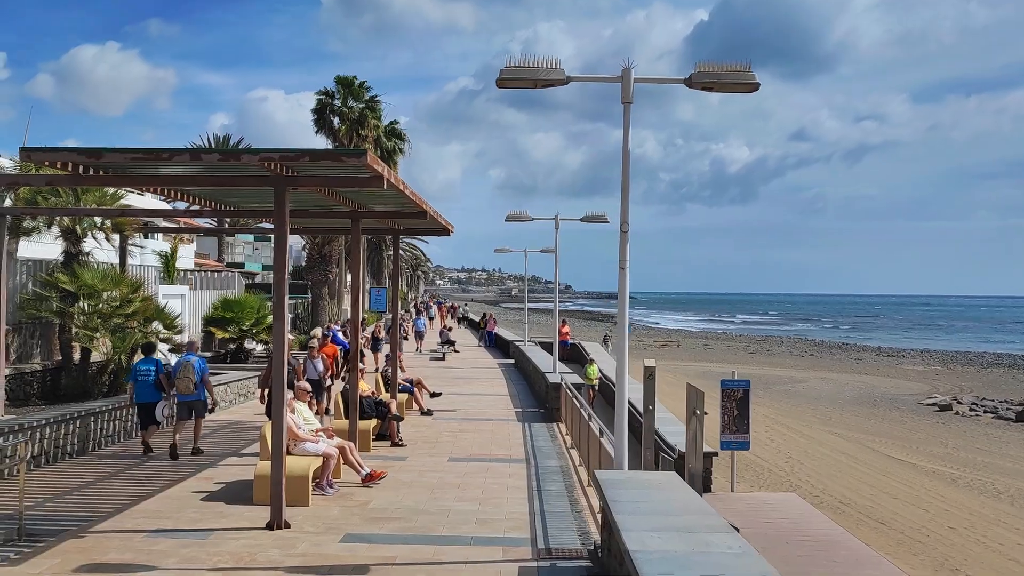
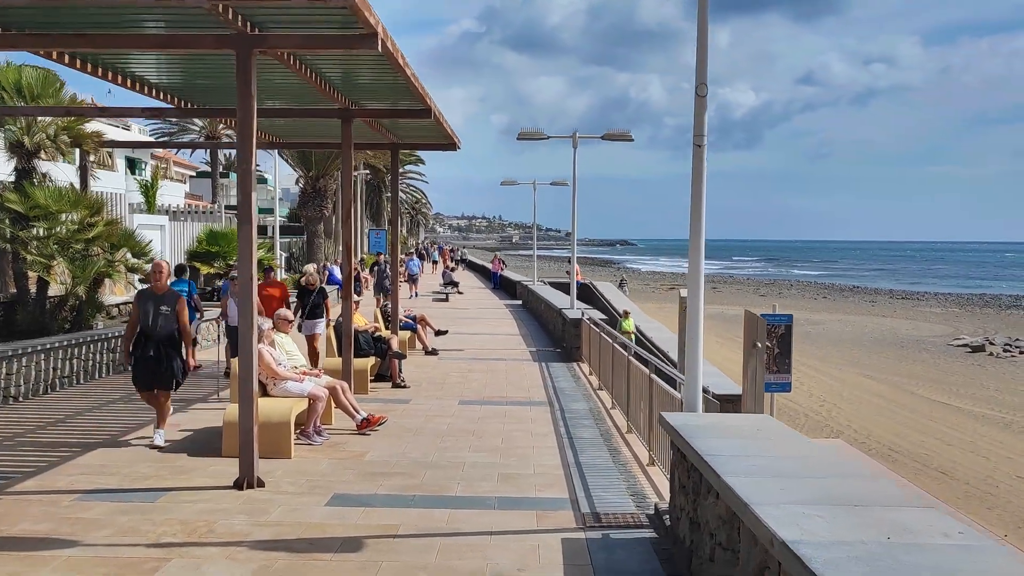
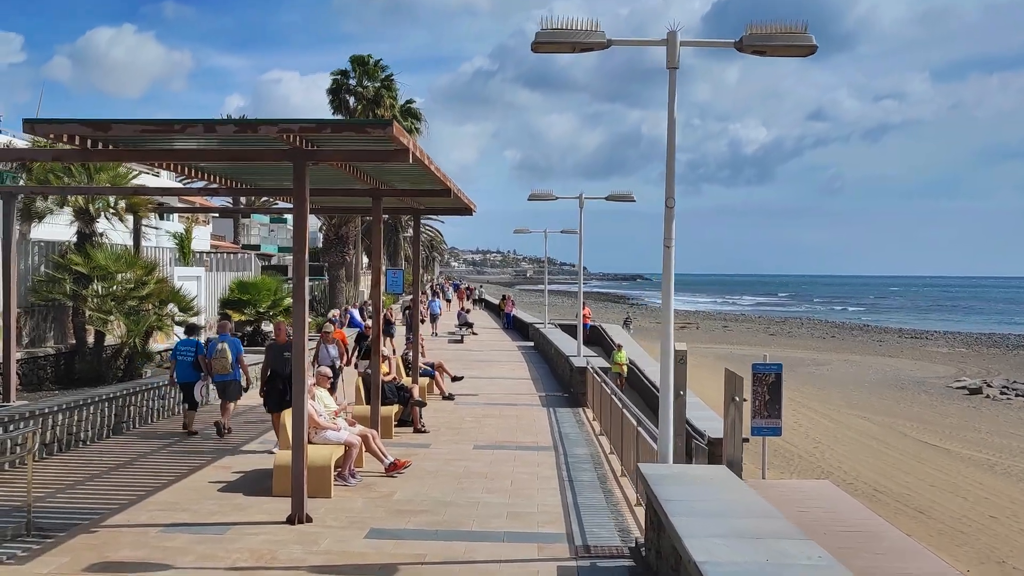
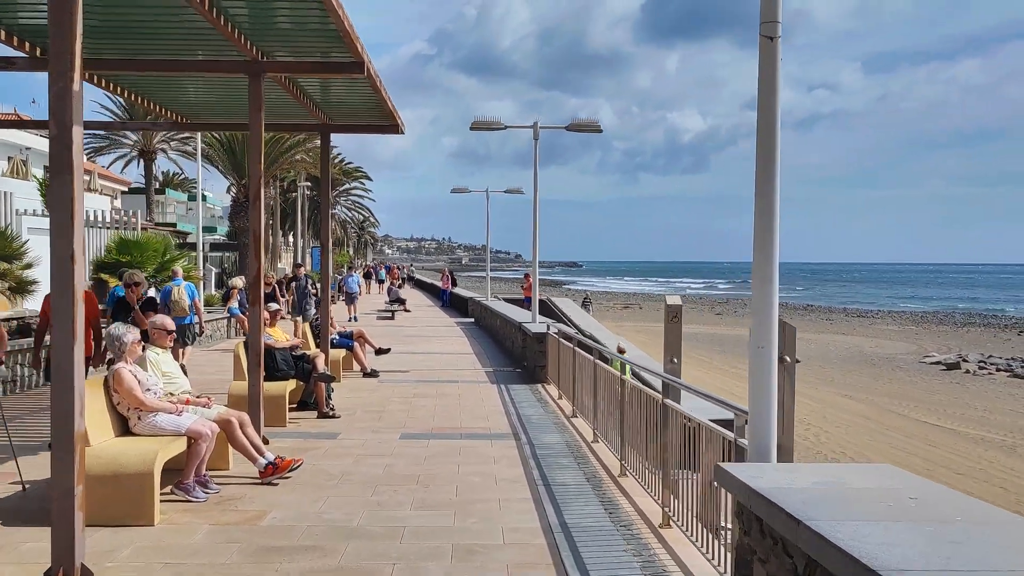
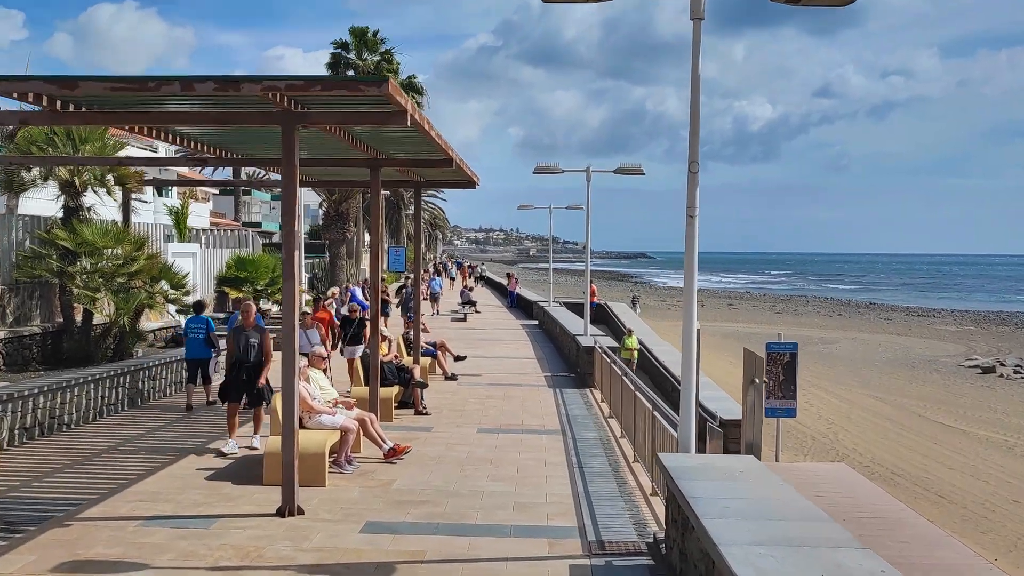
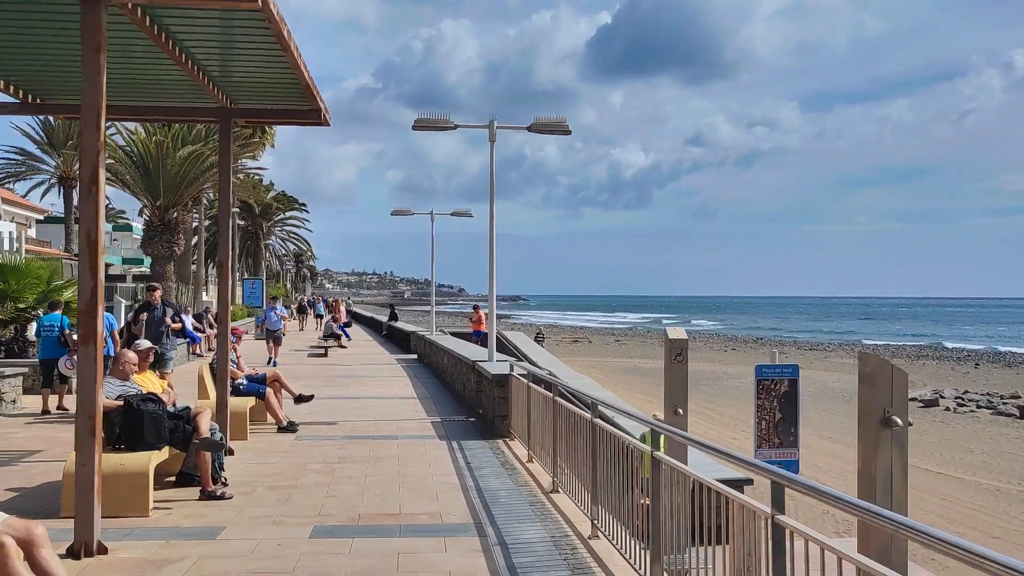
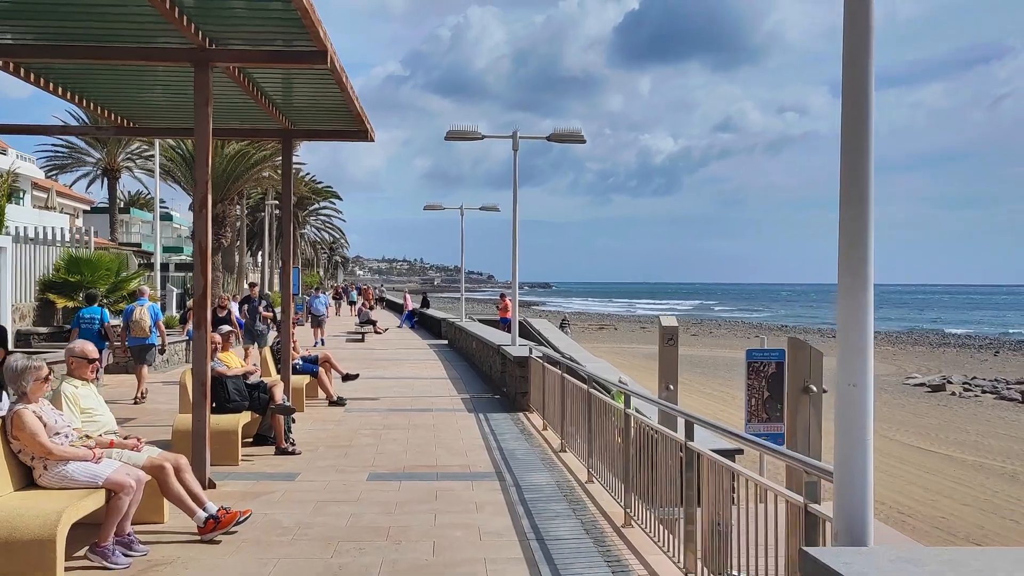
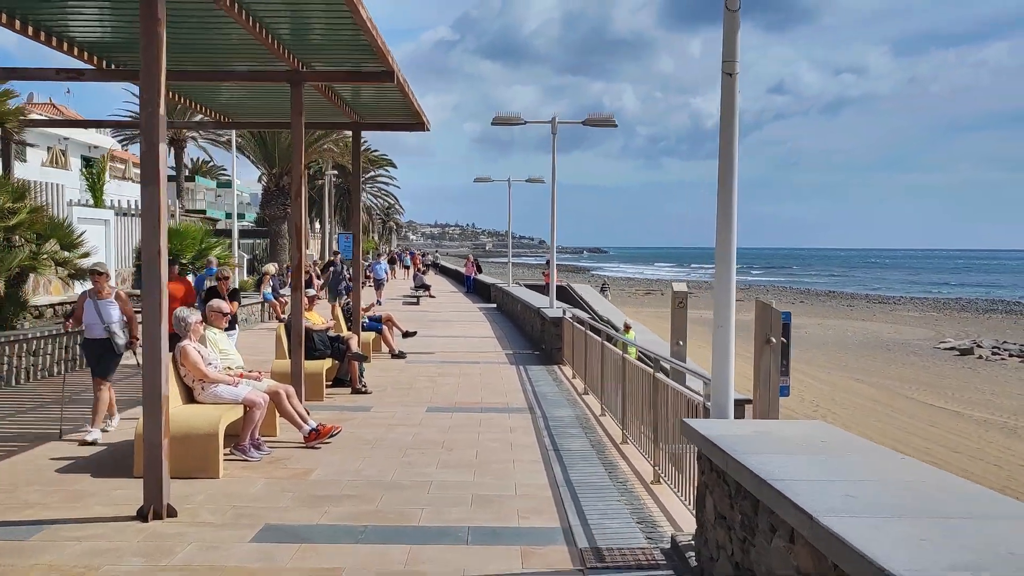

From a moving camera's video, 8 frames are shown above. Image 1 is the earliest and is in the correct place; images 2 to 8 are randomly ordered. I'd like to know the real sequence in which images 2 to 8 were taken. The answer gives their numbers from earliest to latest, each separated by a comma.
3, 5, 2, 8, 4, 7, 6
